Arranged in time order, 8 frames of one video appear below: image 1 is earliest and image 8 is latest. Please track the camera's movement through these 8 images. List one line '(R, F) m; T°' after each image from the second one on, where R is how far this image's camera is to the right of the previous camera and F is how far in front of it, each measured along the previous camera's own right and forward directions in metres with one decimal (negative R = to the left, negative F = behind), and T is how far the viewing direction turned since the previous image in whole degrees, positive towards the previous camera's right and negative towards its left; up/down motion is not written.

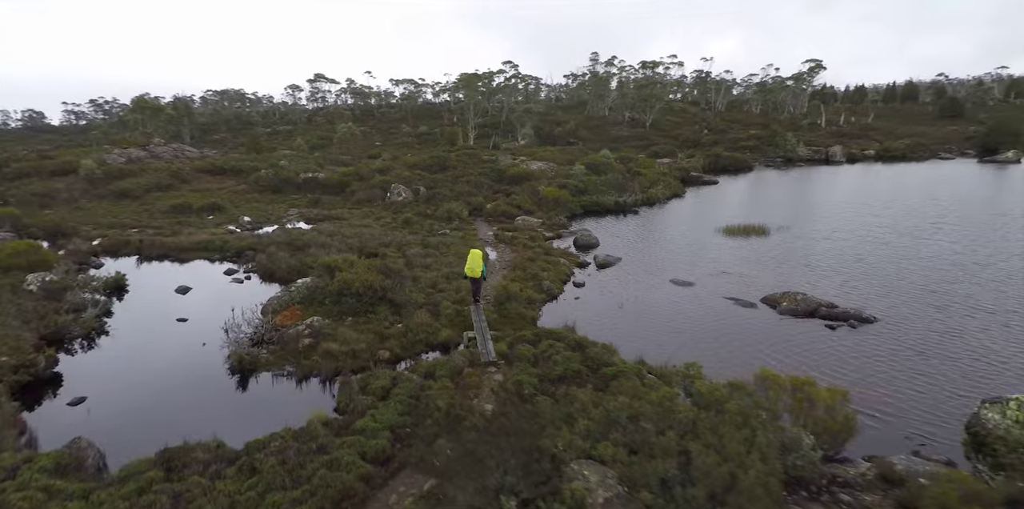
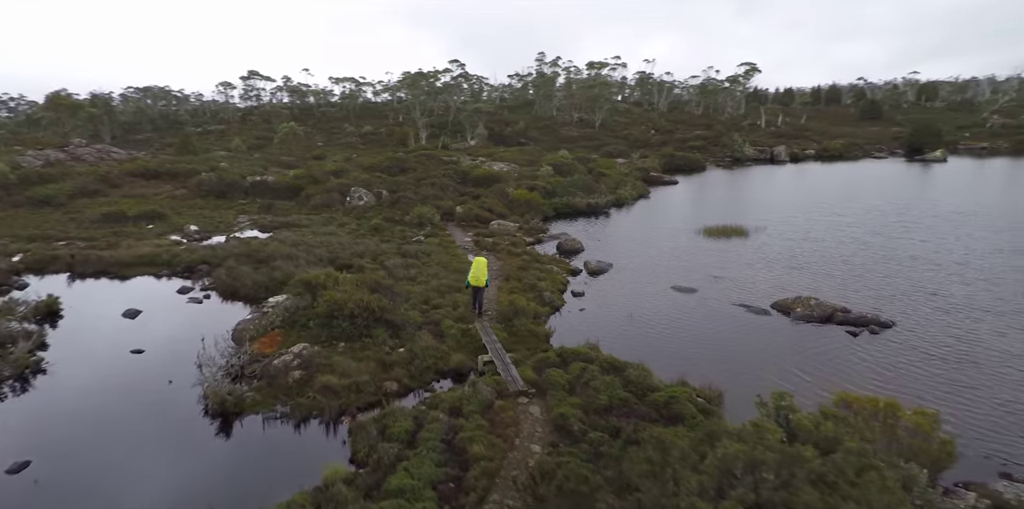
(-2.6, +2.4) m; +6°
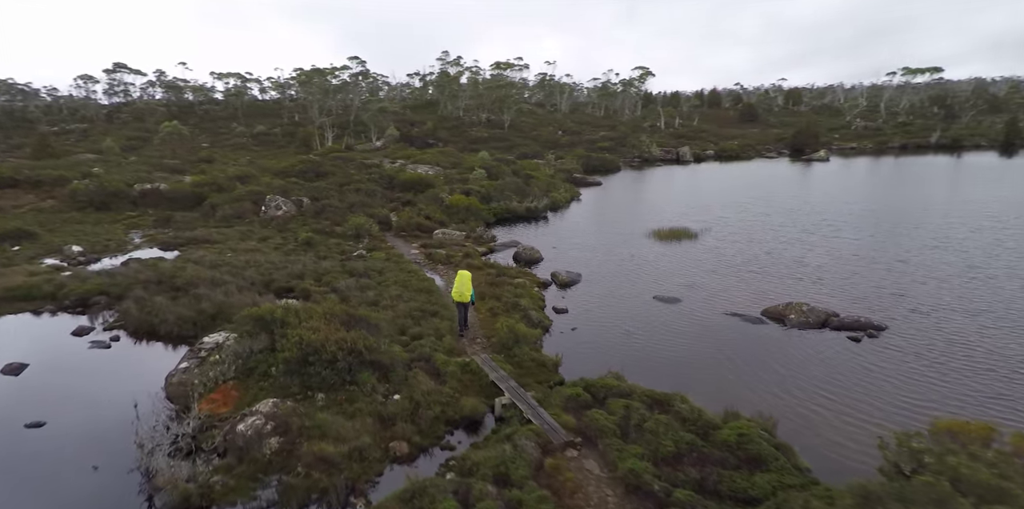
(-3.4, +3.1) m; +10°
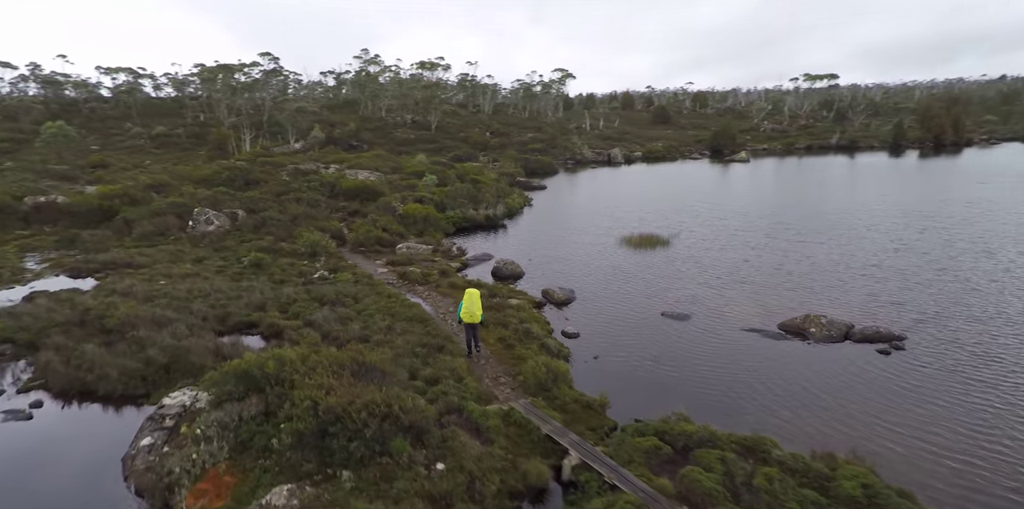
(-3.4, +3.0) m; +9°
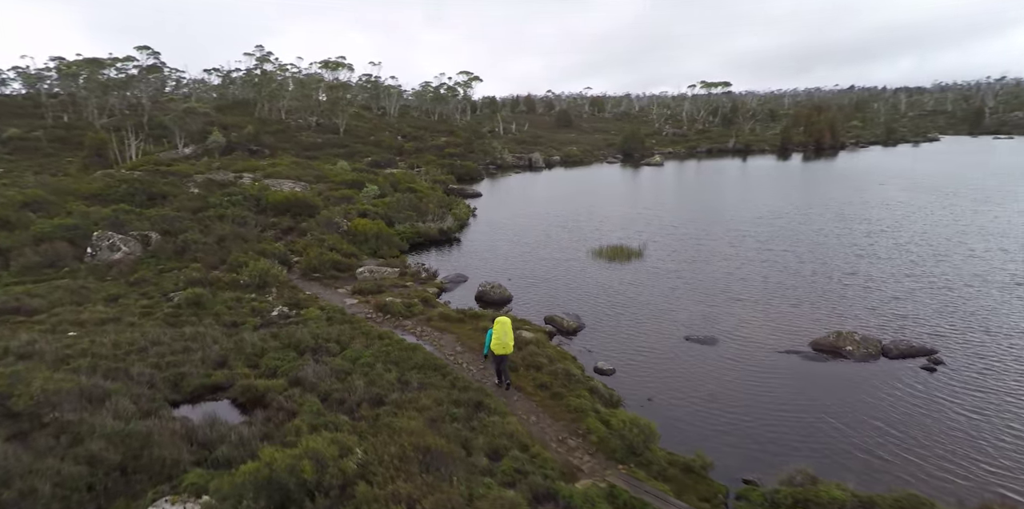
(-4.2, +3.6) m; +10°
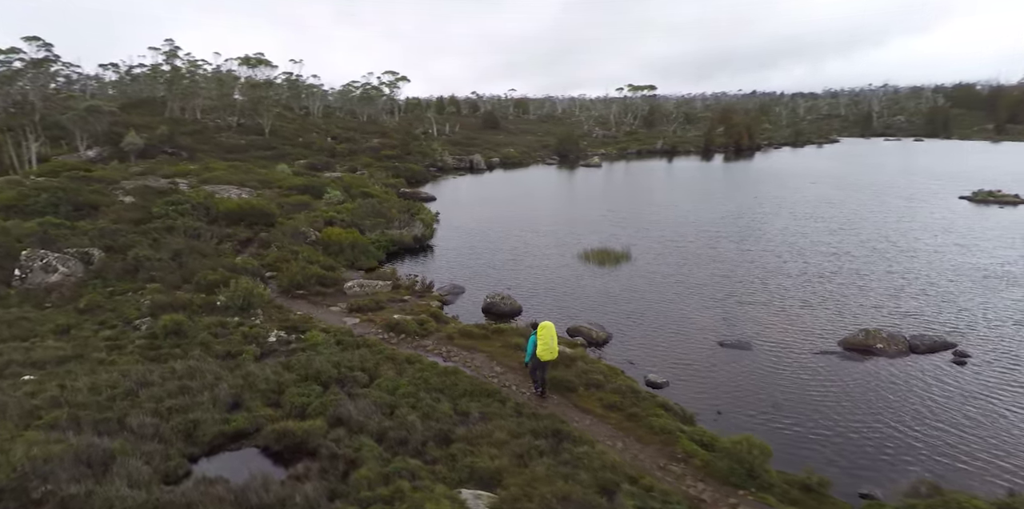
(-3.9, +2.0) m; +8°
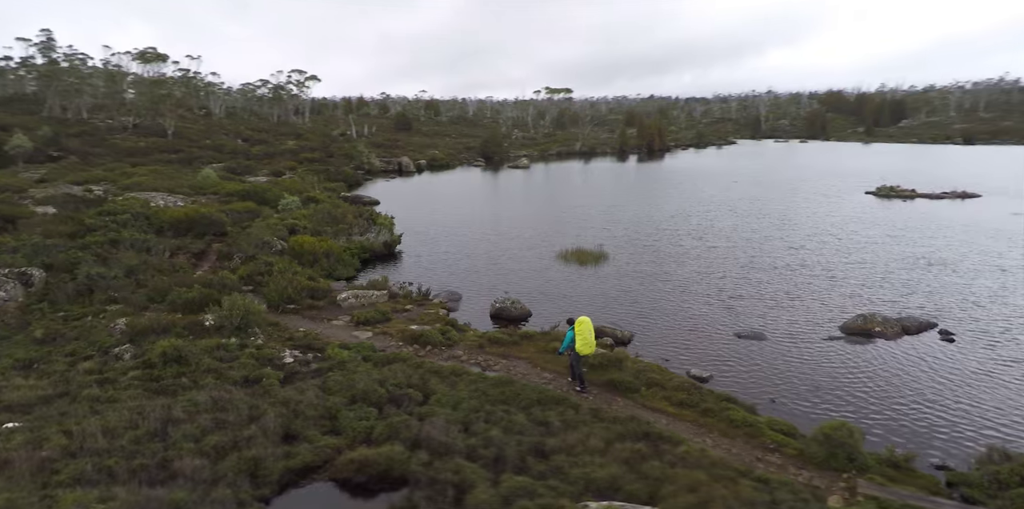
(-4.2, +1.1) m; +9°
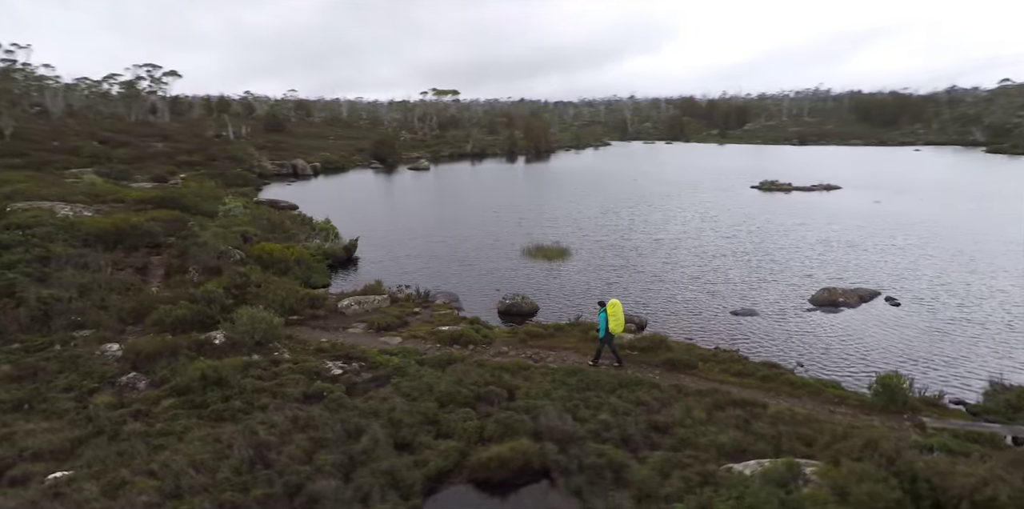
(-5.5, +0.7) m; +13°
